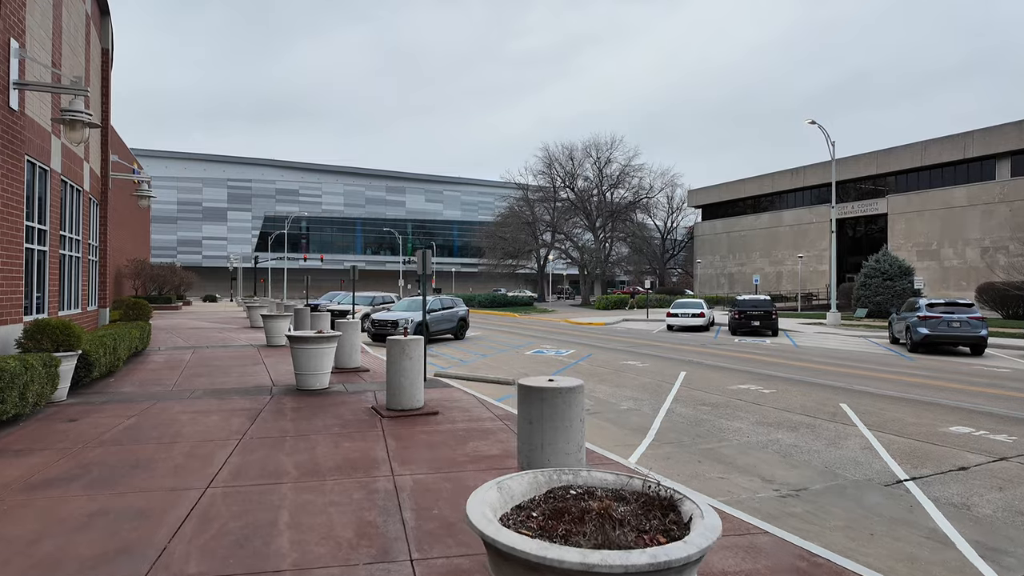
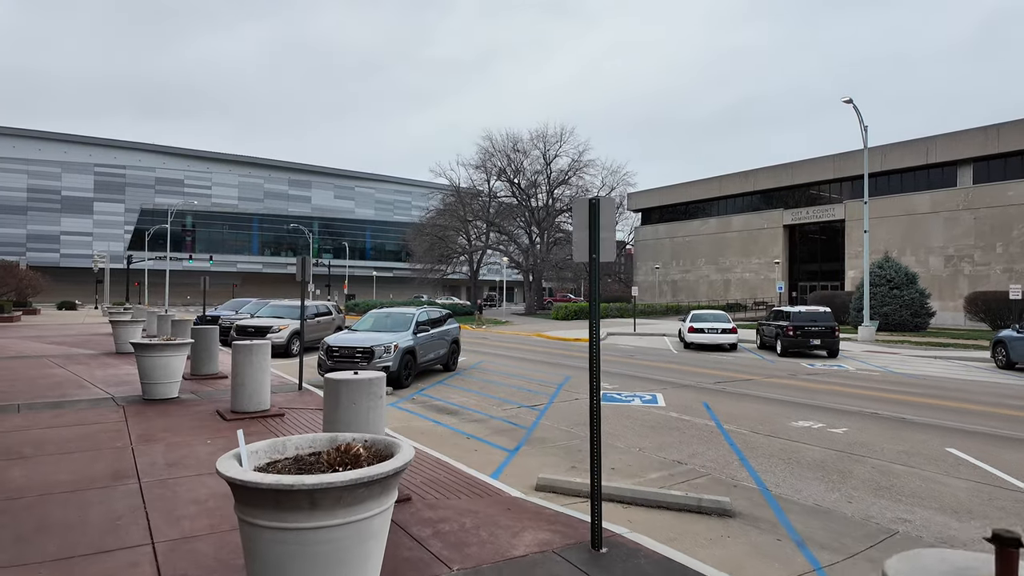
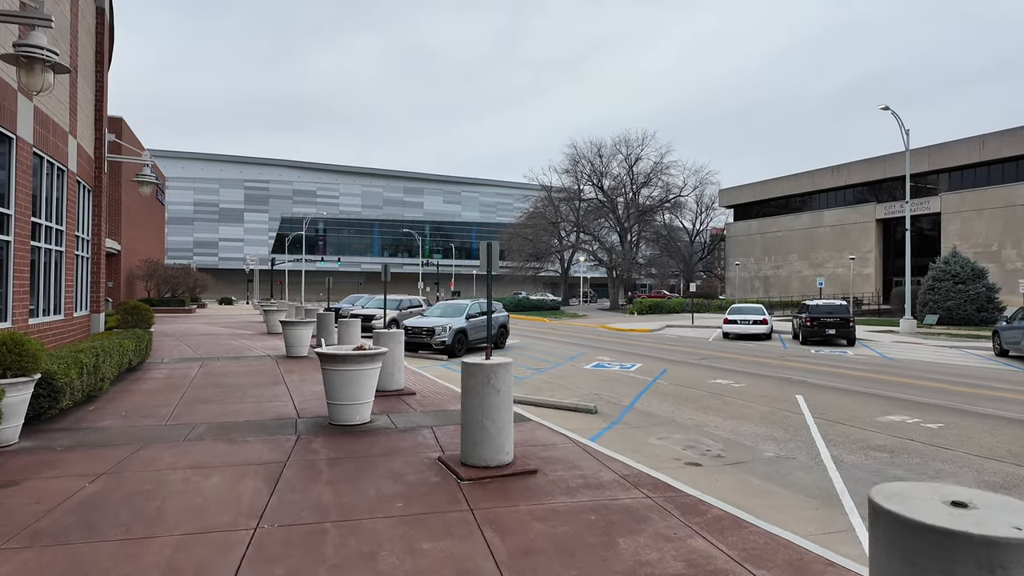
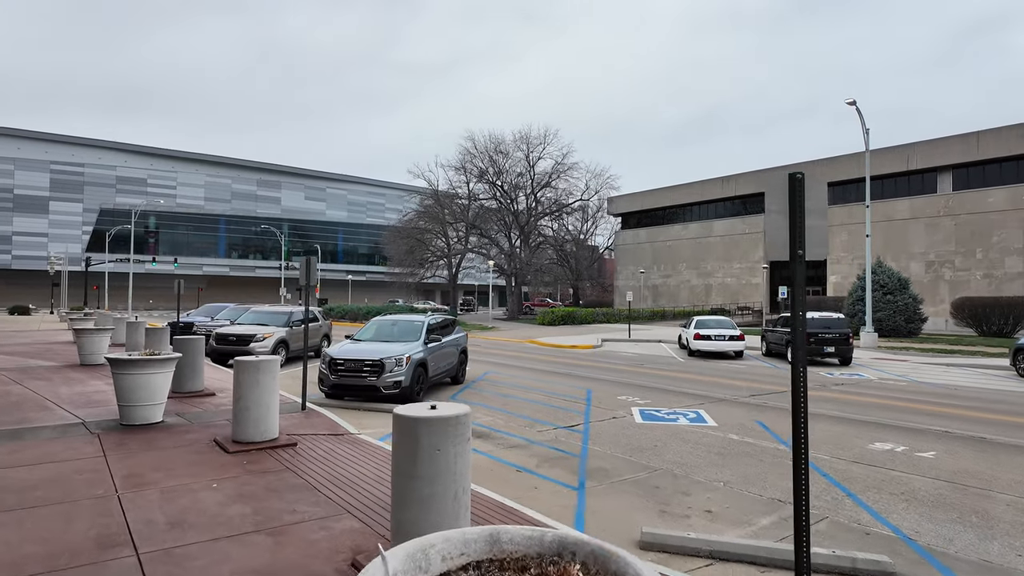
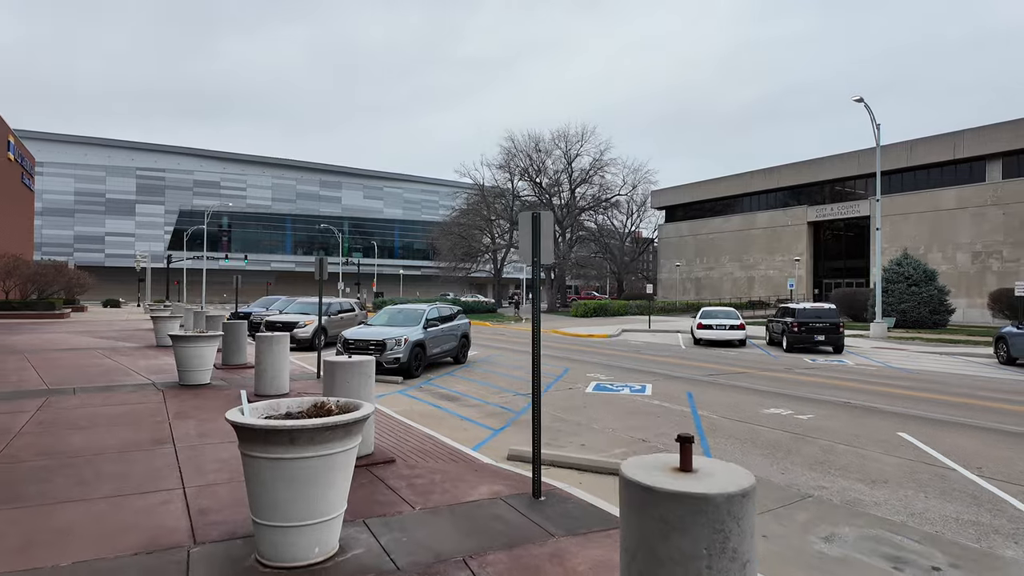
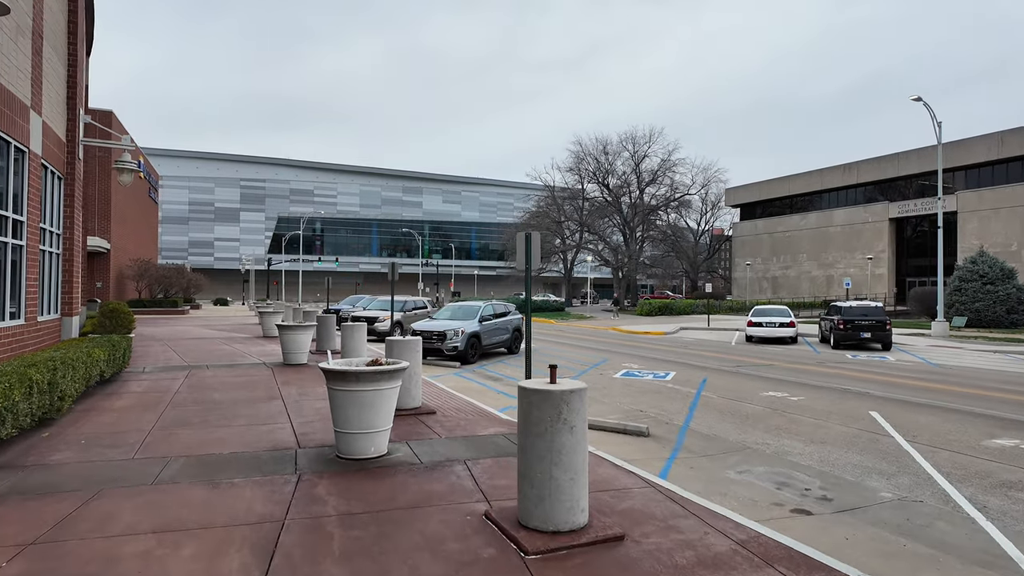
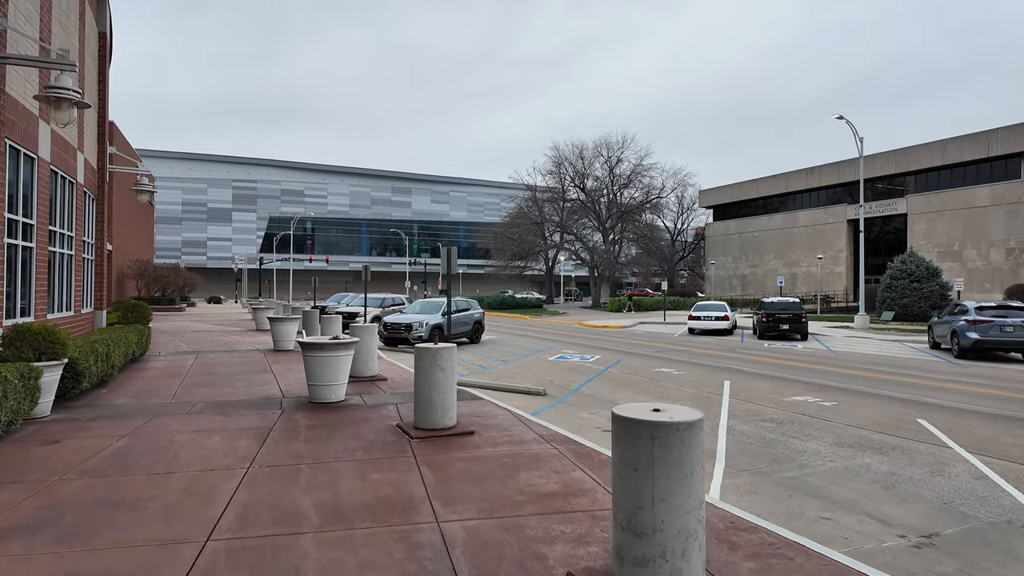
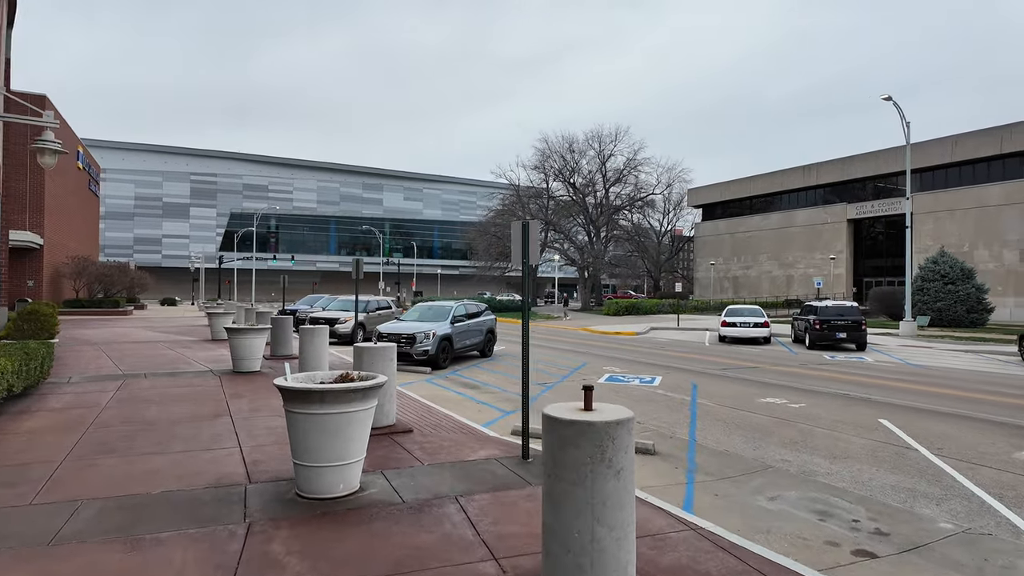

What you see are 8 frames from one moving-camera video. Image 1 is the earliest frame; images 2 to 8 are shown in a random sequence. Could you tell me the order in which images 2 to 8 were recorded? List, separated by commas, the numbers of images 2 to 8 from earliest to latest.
7, 3, 6, 8, 5, 2, 4
